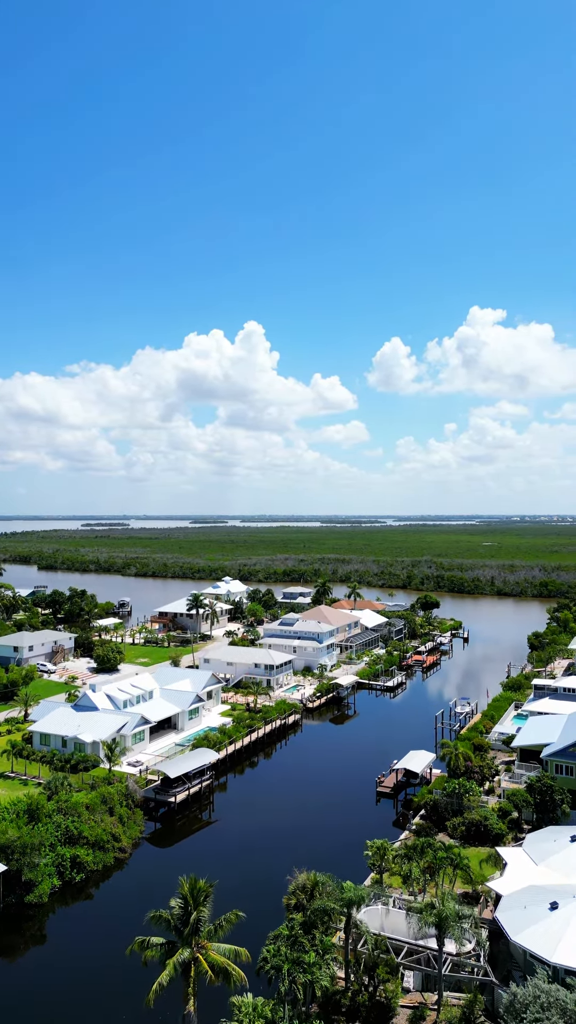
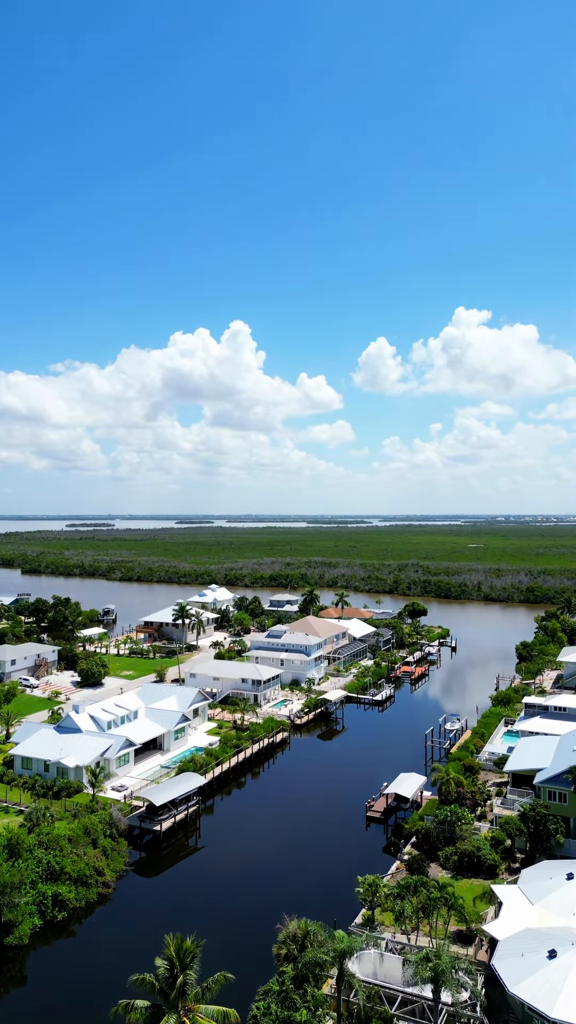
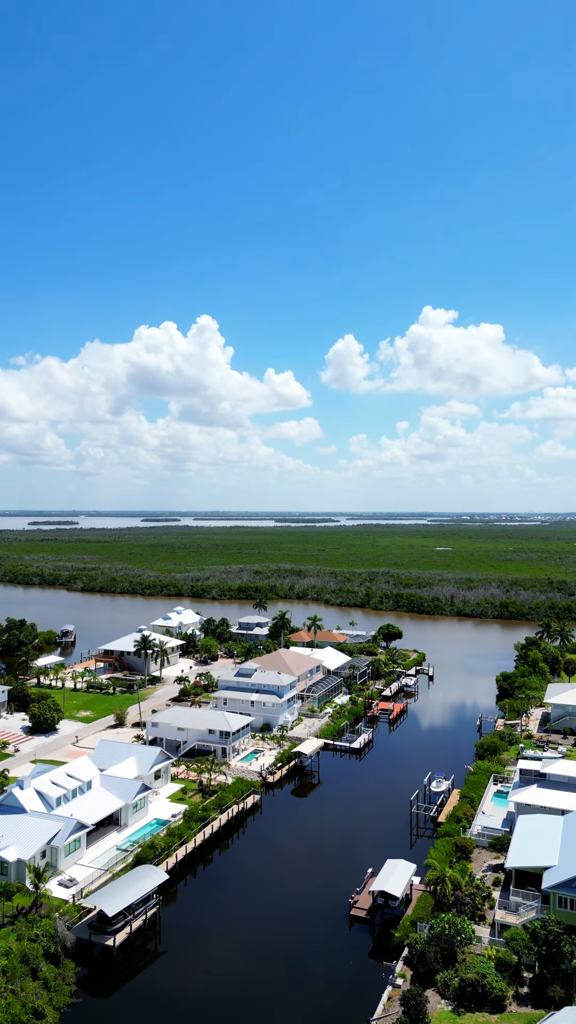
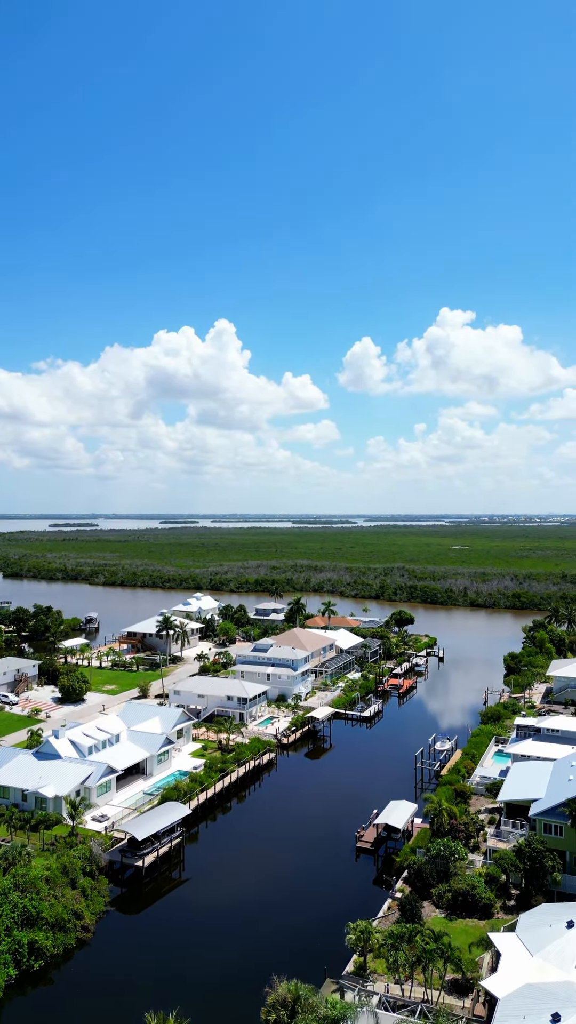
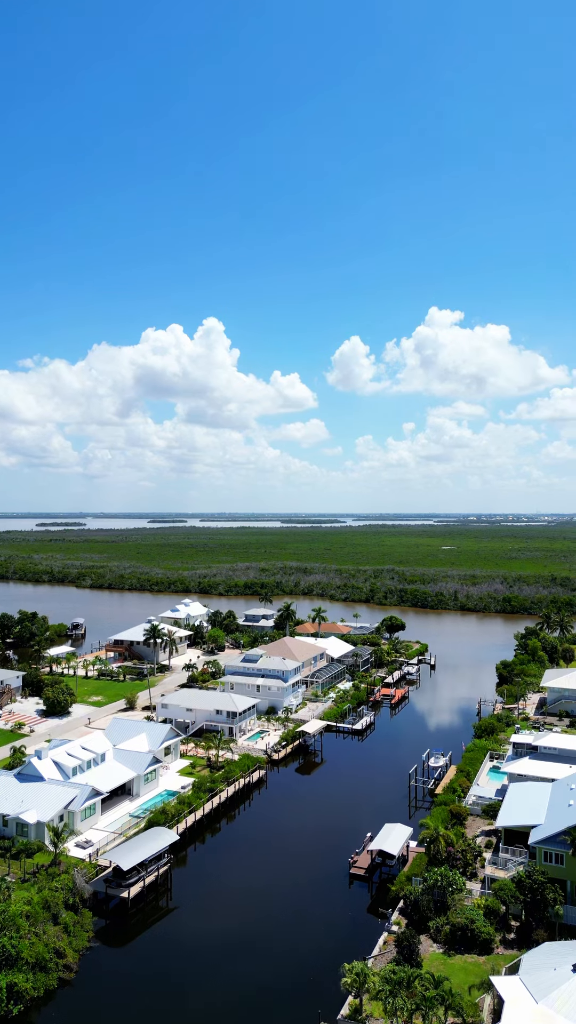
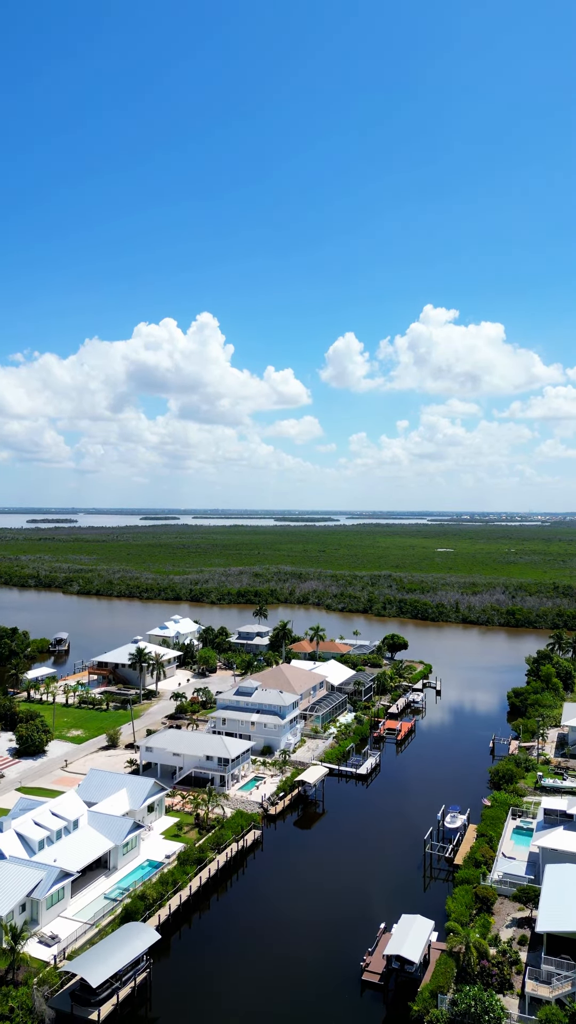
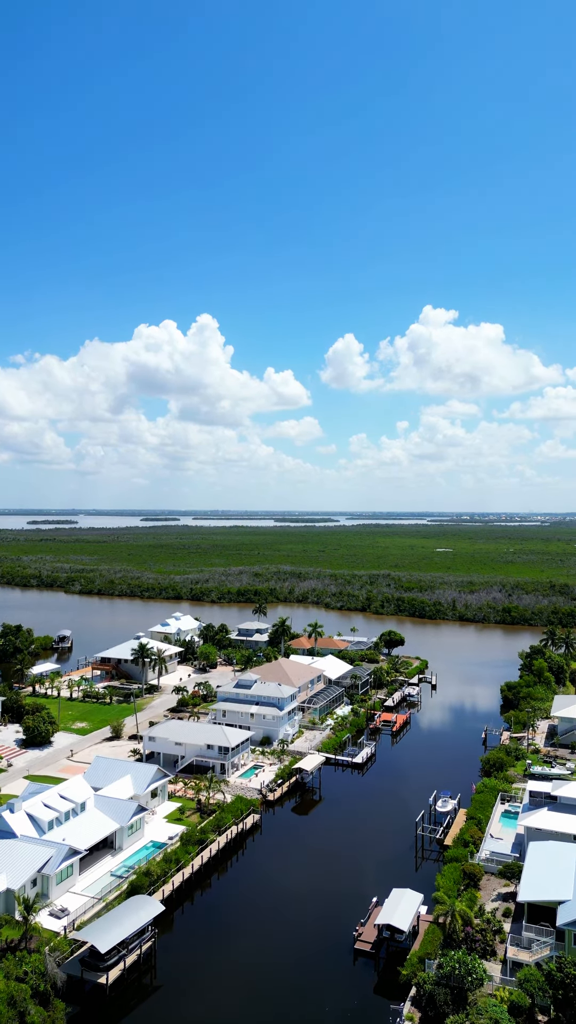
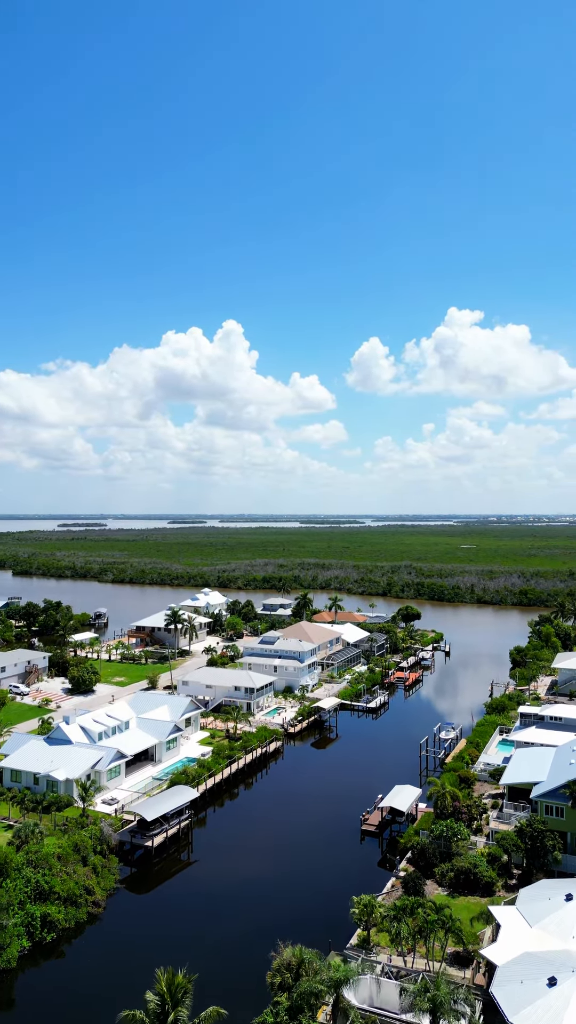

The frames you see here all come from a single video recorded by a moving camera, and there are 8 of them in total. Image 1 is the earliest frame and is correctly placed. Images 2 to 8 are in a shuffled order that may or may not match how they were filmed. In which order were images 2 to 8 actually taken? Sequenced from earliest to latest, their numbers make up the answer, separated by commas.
2, 8, 4, 5, 3, 7, 6
